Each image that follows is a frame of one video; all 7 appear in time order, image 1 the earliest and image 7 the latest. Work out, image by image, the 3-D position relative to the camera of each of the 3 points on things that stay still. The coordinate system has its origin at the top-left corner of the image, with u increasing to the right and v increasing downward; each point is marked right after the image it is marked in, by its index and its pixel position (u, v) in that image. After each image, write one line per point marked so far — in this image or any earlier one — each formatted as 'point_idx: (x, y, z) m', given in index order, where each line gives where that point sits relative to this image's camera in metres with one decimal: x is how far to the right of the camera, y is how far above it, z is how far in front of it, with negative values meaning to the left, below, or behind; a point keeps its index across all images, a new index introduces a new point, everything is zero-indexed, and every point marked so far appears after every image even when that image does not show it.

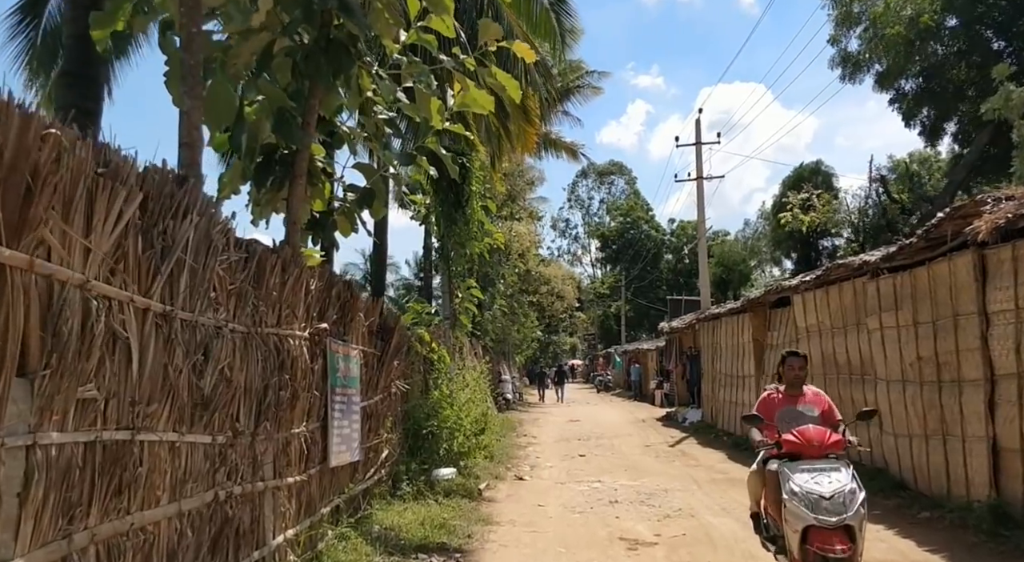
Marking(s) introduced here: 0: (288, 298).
0: (-1.4, -0.1, +4.7) m
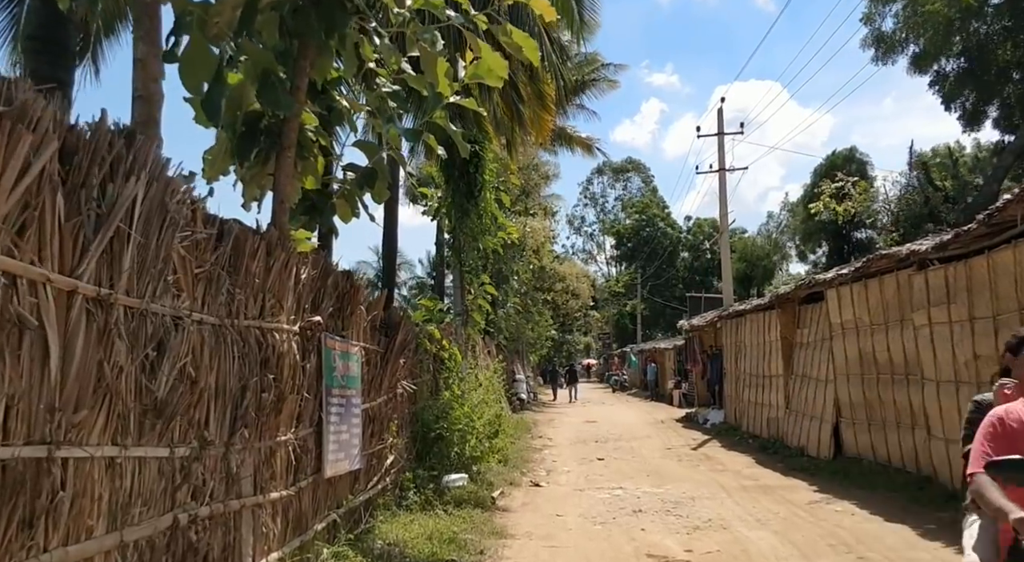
0: (-1.3, 0.0, +4.1) m
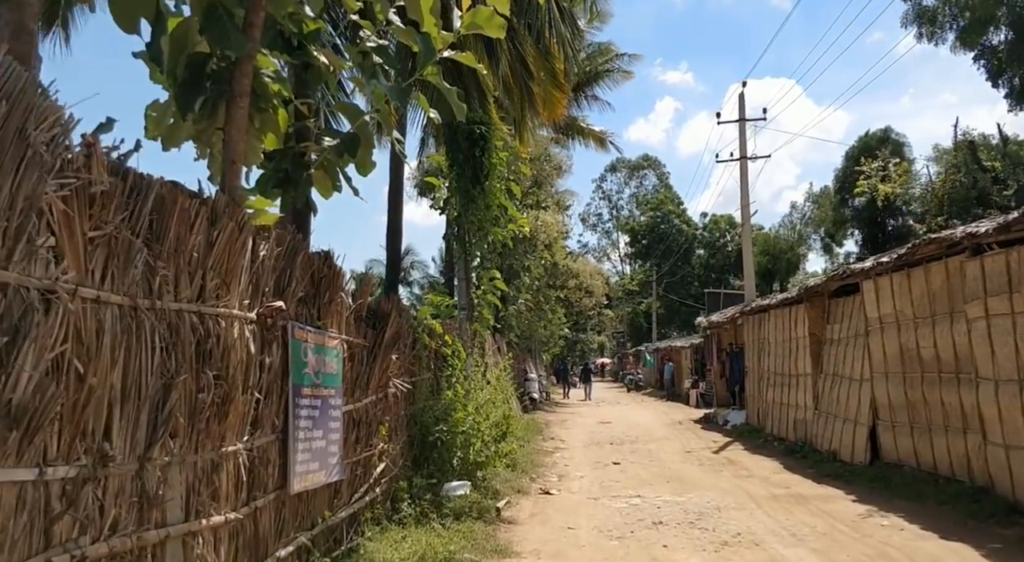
0: (-1.3, +0.1, +3.3) m
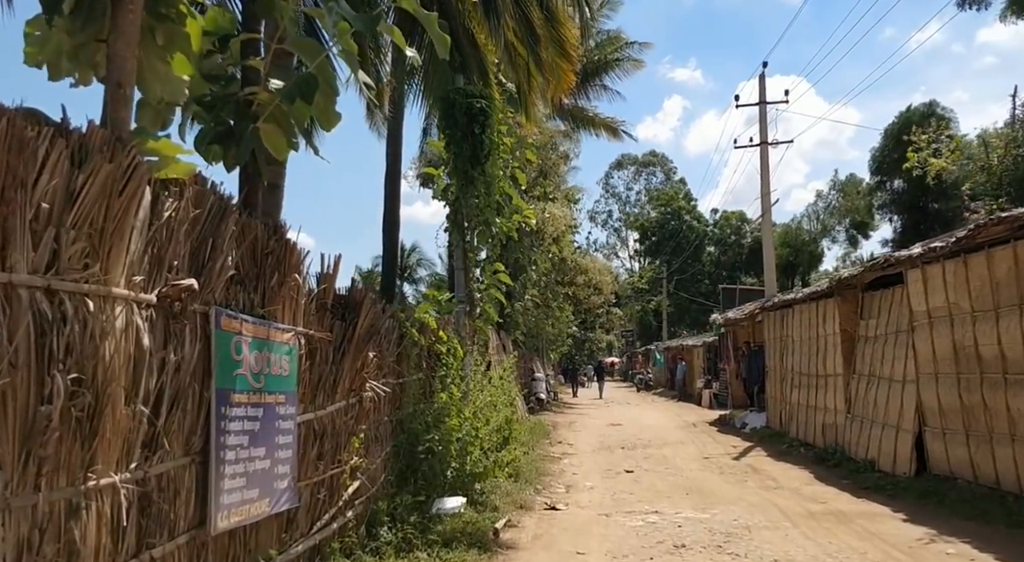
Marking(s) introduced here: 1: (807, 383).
0: (-1.3, +0.2, +2.4) m
1: (+4.8, -1.7, +12.6) m
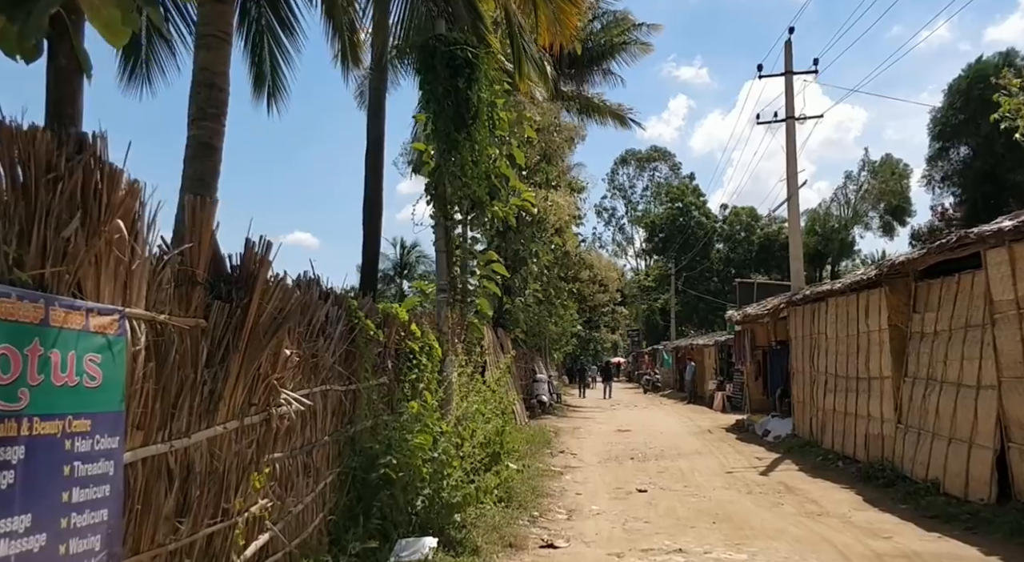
0: (-1.5, +0.3, +0.8) m
1: (+4.7, -1.5, +11.0) m
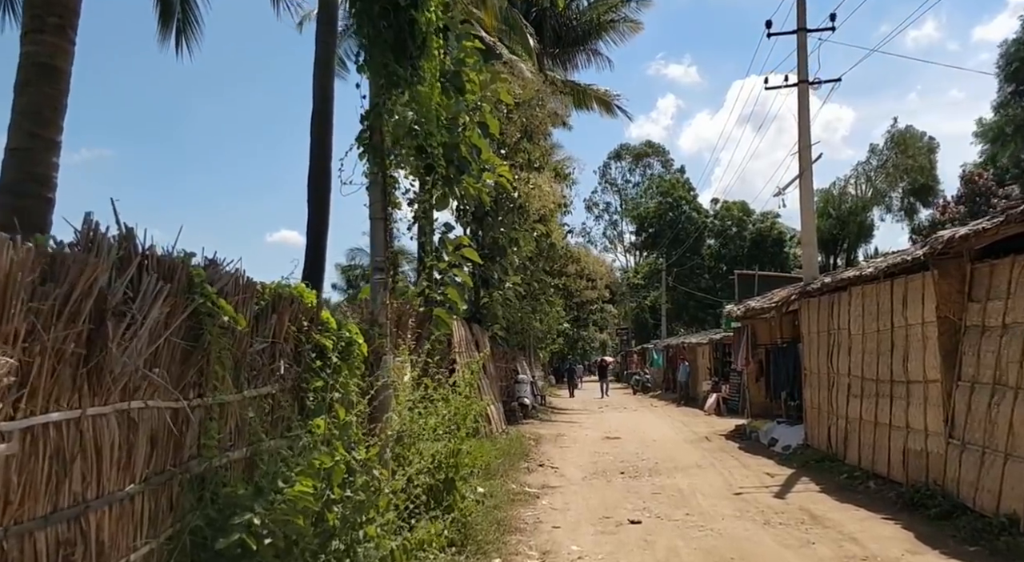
0: (-1.7, +0.5, -1.0) m
1: (+4.4, -1.3, +9.3) m
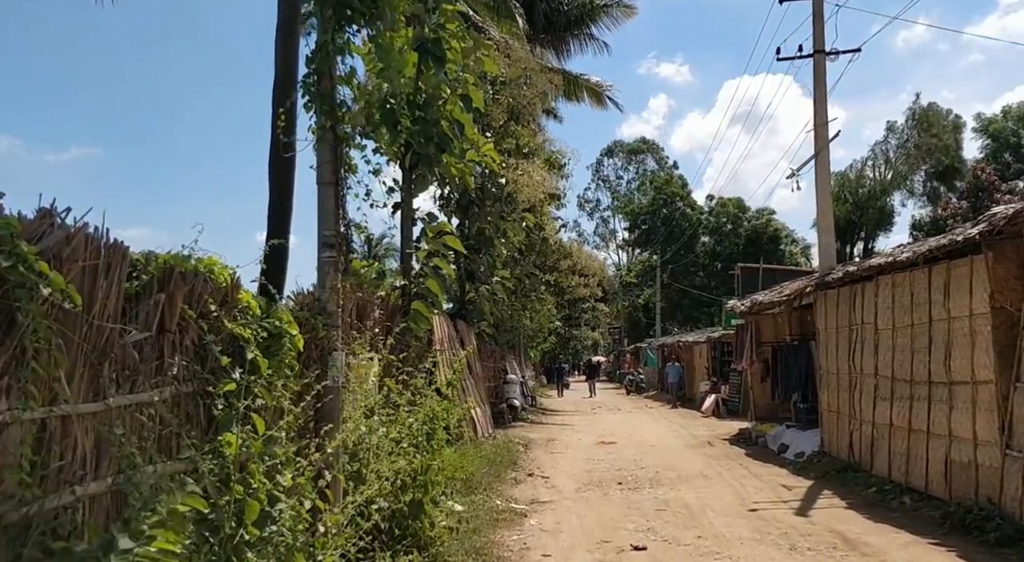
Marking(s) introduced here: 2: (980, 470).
0: (-1.7, +0.7, -2.1) m
1: (+4.2, -1.2, +8.2) m
2: (+4.1, -1.6, +6.7) m
